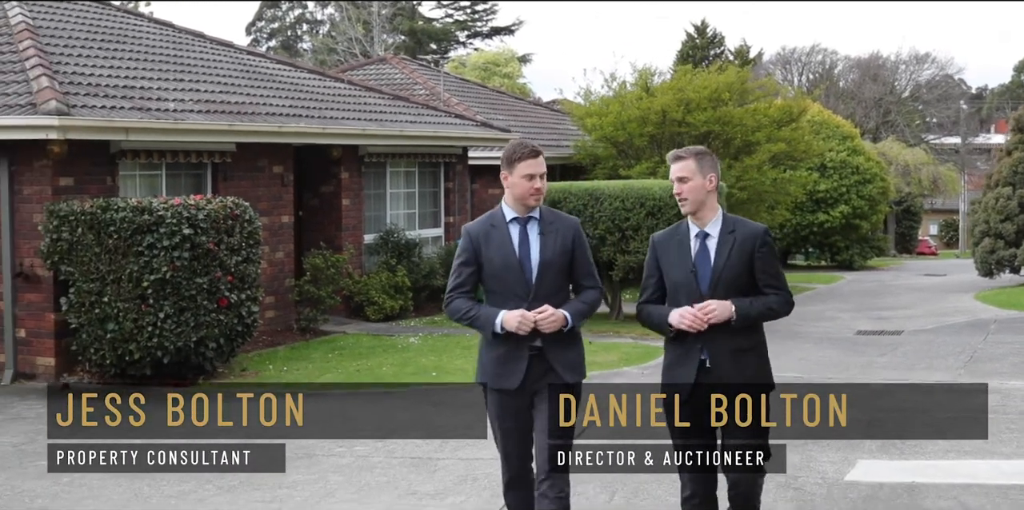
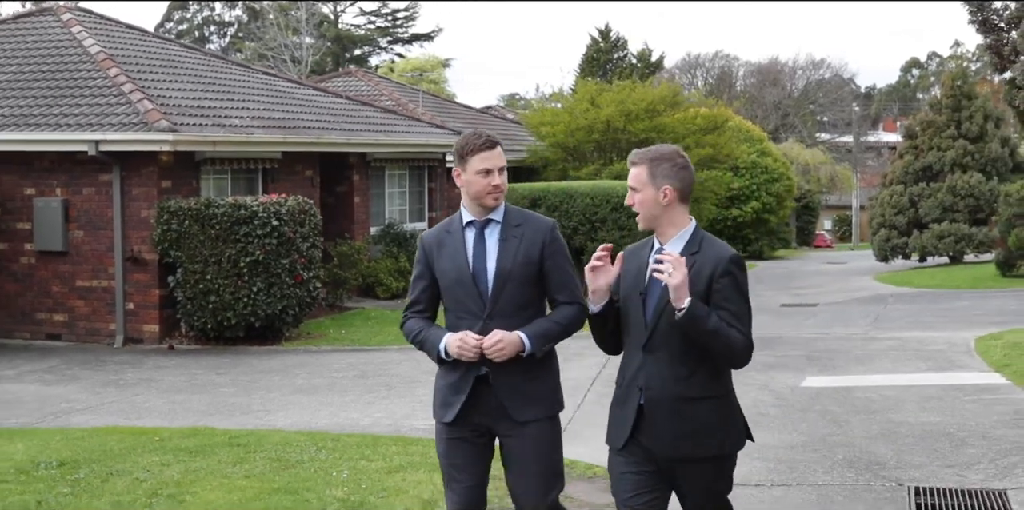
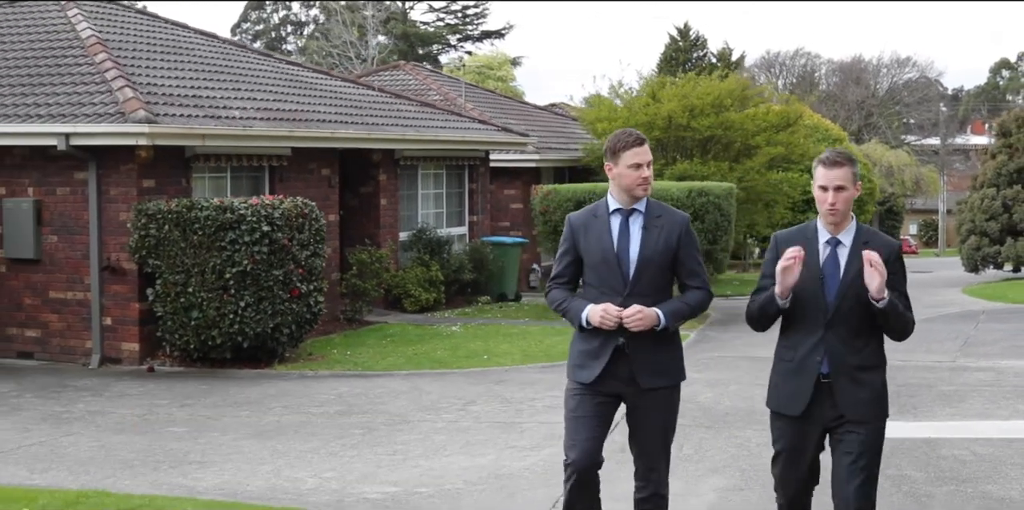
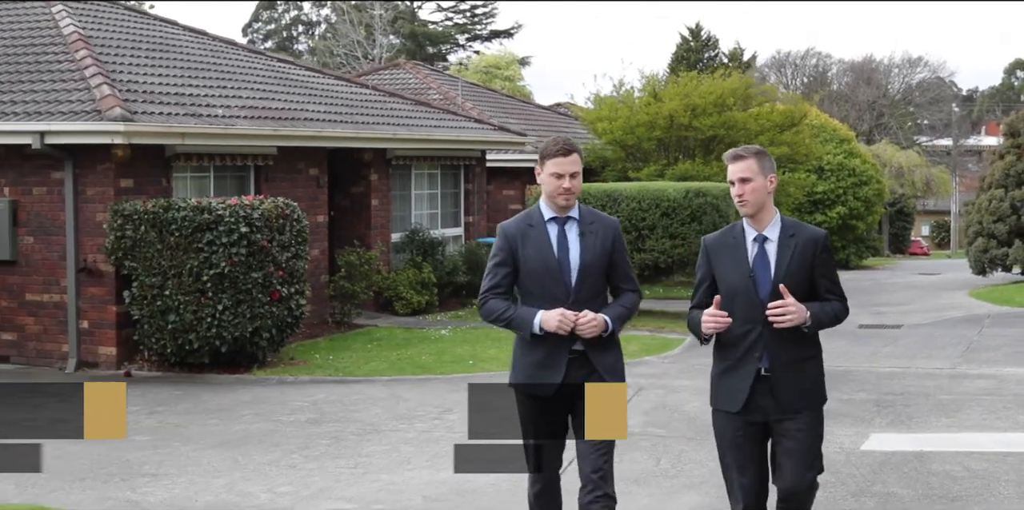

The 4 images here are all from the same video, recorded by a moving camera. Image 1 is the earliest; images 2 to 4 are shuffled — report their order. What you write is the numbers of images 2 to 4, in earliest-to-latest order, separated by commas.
4, 3, 2
